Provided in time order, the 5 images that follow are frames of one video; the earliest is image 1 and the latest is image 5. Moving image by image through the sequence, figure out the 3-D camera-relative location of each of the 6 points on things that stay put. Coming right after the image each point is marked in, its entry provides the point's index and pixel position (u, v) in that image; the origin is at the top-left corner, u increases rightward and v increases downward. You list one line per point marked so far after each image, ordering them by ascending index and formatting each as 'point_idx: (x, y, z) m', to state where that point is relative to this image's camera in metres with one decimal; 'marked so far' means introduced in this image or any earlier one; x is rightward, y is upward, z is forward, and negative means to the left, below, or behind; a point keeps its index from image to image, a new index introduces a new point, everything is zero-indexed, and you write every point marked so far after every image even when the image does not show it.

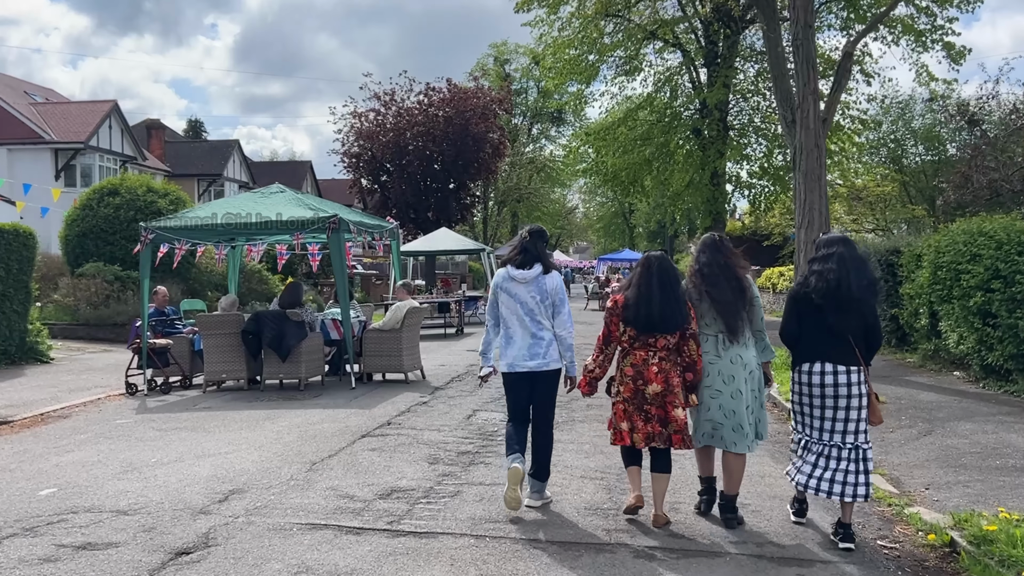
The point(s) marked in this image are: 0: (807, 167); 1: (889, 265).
0: (+3.9, +1.6, +12.9) m
1: (+6.1, +0.4, +15.7) m
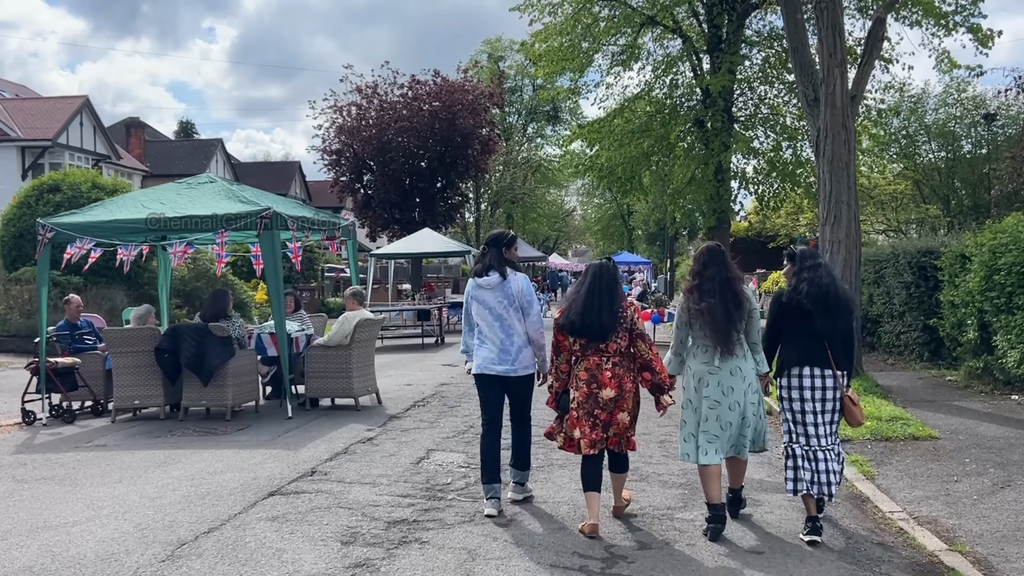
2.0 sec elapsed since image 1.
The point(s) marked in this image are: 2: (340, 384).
0: (+3.6, +1.5, +10.9) m
1: (+5.8, +0.3, +13.8) m
2: (-1.8, -1.0, +10.0) m
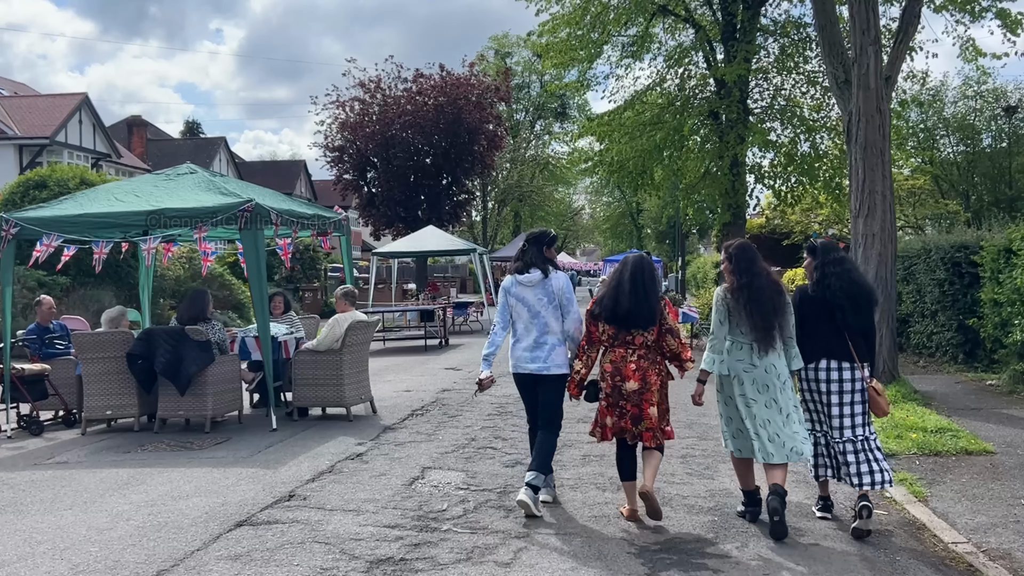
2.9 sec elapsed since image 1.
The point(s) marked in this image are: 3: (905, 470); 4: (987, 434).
0: (+3.7, +1.6, +10.0) m
1: (+5.9, +0.3, +12.9) m
2: (-1.7, -1.0, +9.1) m
3: (+2.9, -1.3, +7.1) m
4: (+3.9, -1.2, +8.0) m
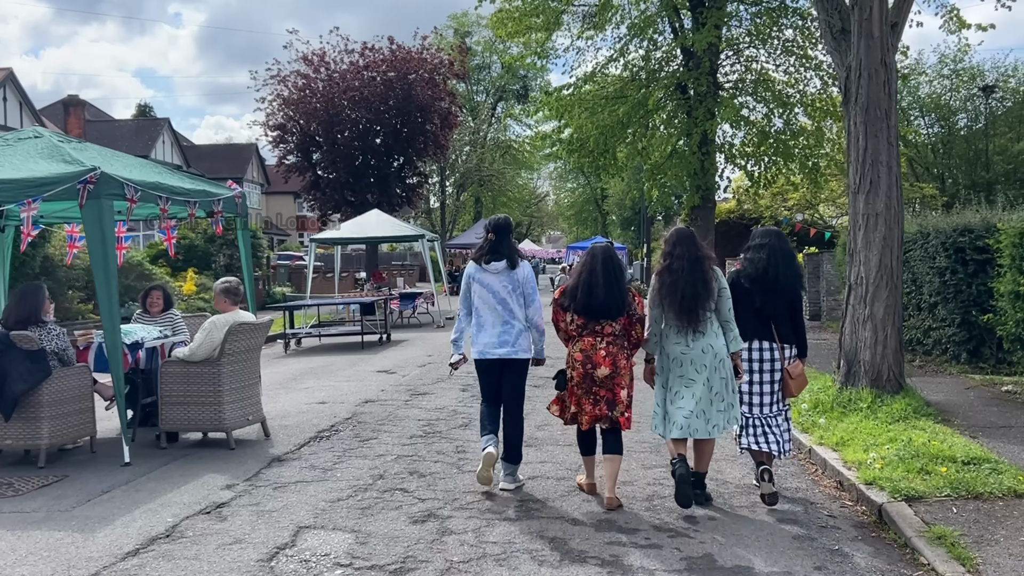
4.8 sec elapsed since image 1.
0: (+3.1, +1.6, +8.3) m
1: (+5.2, +0.4, +11.2) m
2: (-2.3, -0.9, +7.3) m
3: (+2.4, -1.3, +5.4) m
4: (+3.4, -1.2, +6.3) m
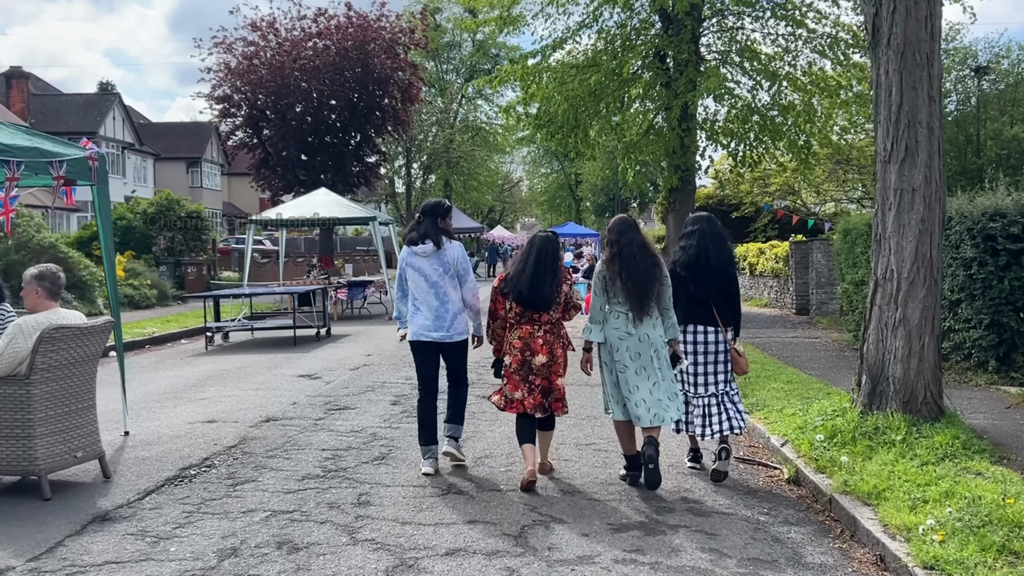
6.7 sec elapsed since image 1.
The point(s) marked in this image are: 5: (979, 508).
0: (+2.6, +1.7, +6.4) m
1: (+4.7, +0.5, +9.4) m
2: (-2.7, -0.9, +5.3) m
3: (+2.0, -1.3, +3.5) m
4: (+3.0, -1.2, +4.5) m
5: (+2.3, -1.1, +4.8) m
